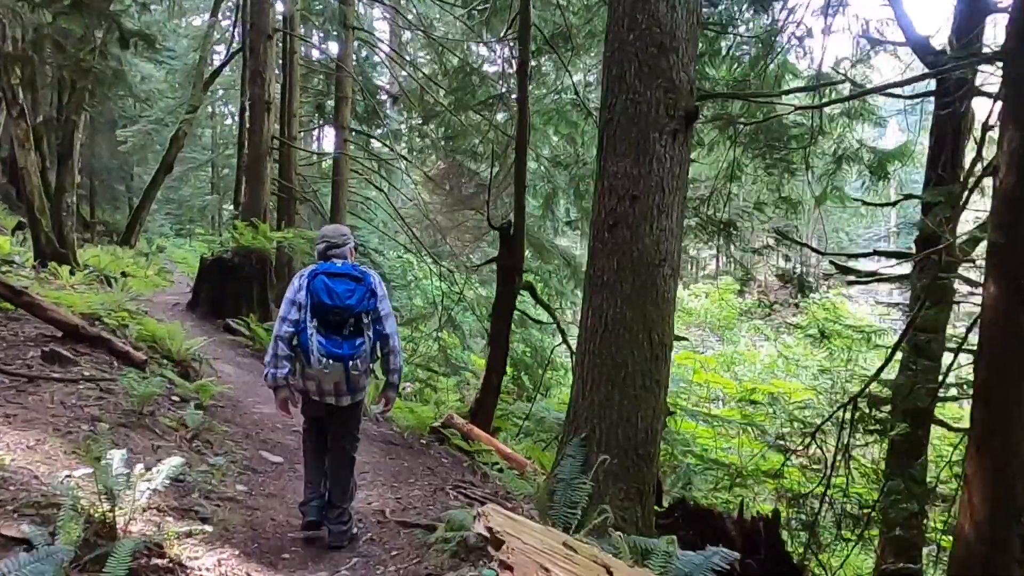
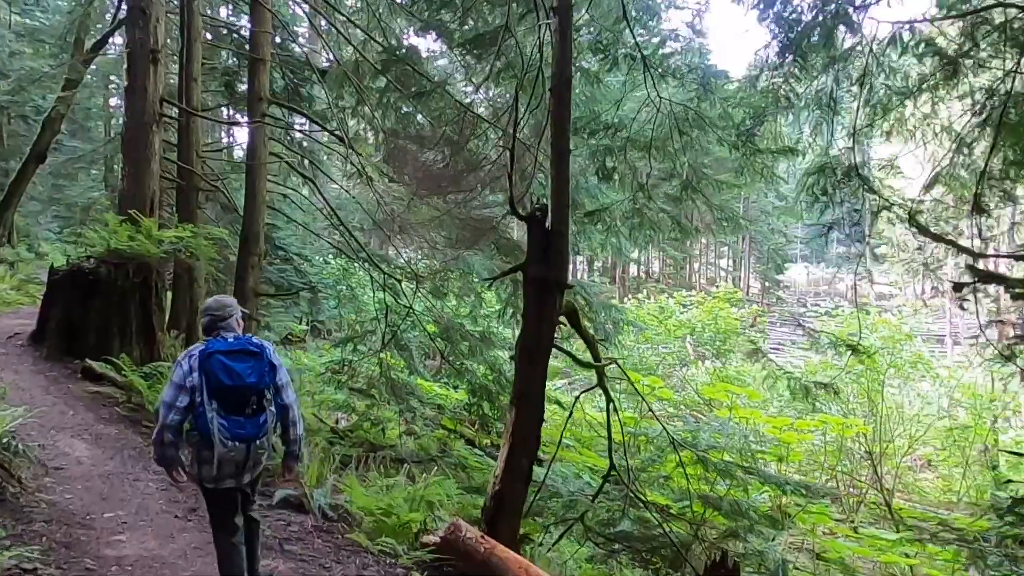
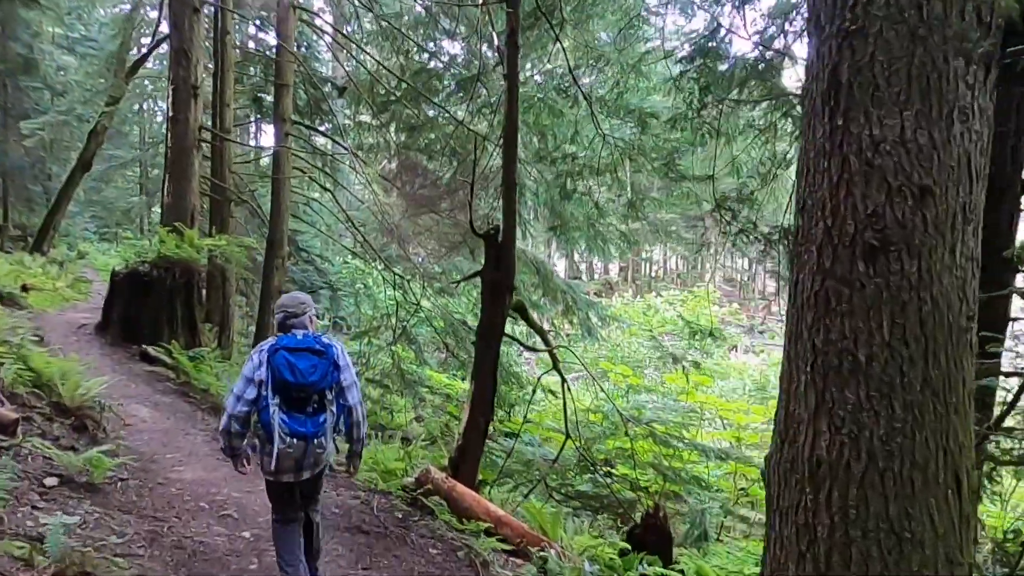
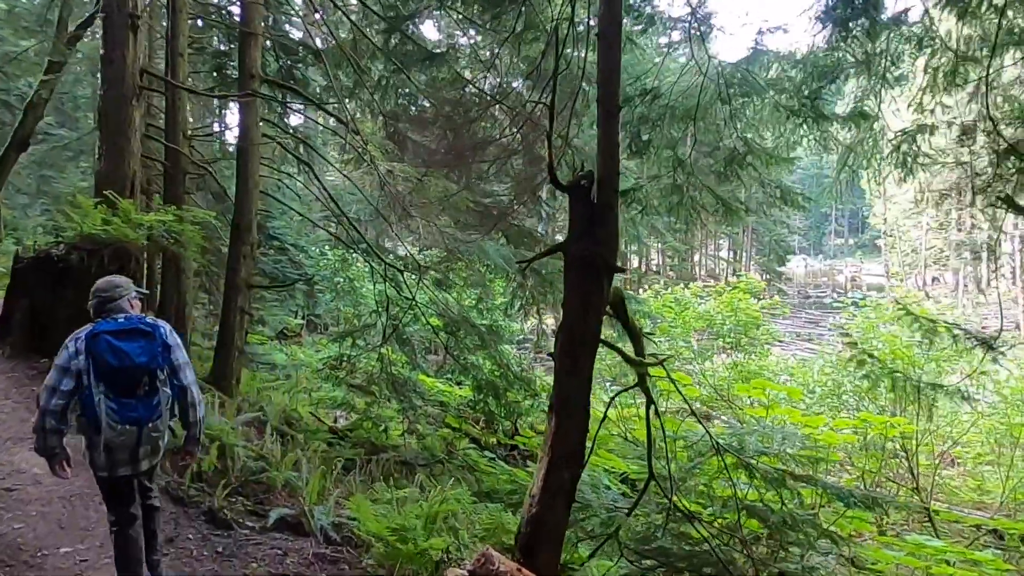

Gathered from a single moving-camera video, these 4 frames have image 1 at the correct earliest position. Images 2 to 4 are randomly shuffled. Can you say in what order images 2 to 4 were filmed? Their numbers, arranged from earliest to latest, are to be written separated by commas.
3, 2, 4
